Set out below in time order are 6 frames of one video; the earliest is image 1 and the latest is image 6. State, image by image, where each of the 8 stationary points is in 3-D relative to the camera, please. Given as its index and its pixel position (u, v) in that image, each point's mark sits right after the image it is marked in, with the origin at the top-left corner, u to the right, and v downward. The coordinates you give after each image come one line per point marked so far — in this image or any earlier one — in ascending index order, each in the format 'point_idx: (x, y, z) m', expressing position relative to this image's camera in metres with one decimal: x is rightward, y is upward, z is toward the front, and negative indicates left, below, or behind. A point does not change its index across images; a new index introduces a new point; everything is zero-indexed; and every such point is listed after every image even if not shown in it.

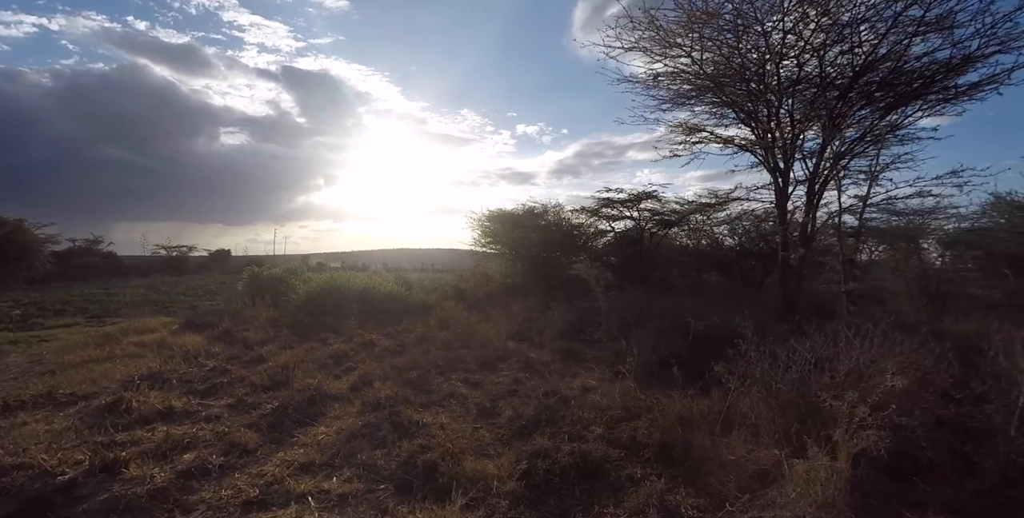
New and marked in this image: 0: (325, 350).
0: (-3.2, -1.6, +8.9) m
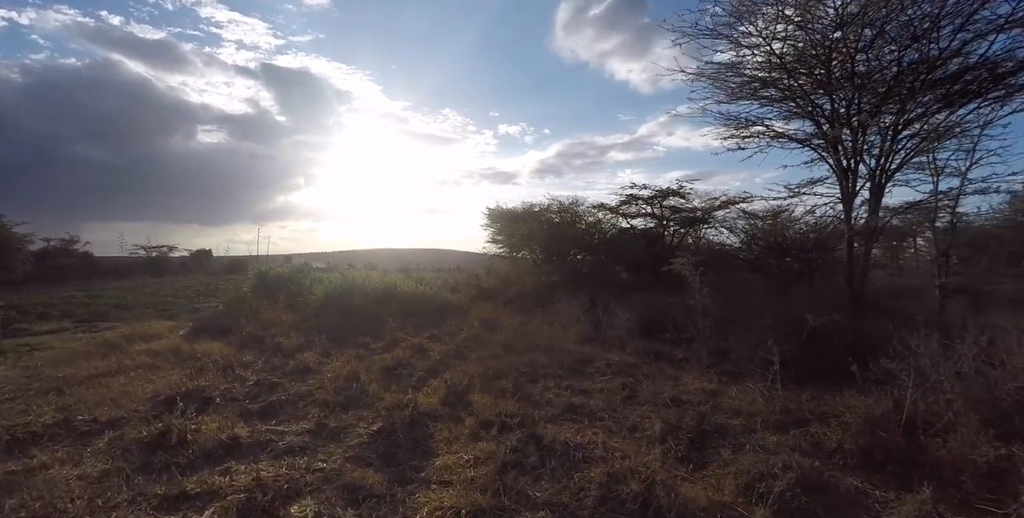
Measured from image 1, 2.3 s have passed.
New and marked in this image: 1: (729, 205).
0: (-2.0, -1.5, +7.6) m
1: (+8.1, +2.0, +18.7) m
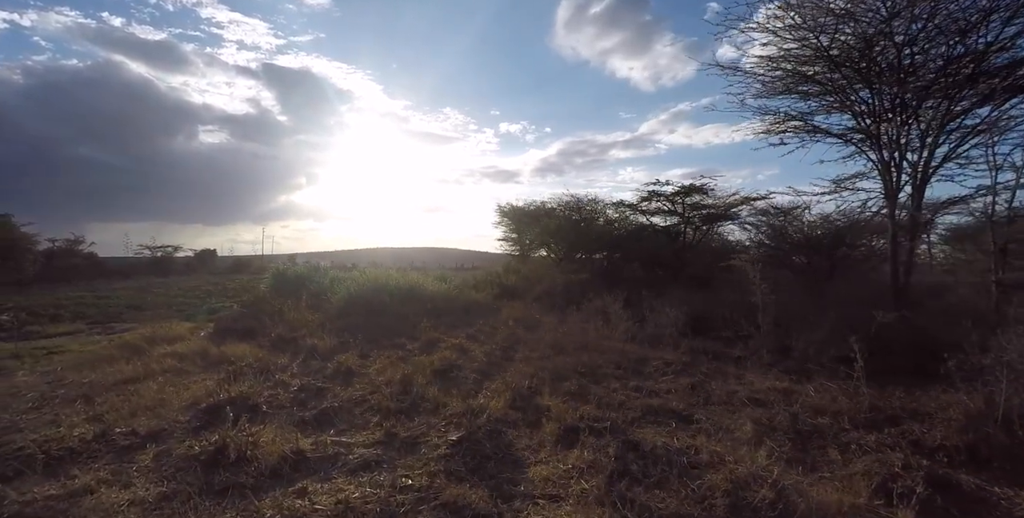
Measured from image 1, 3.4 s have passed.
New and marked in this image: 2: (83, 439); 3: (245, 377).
0: (-1.3, -1.4, +7.1) m
1: (+8.8, +2.1, +18.2) m
2: (-3.3, -1.4, +3.9) m
3: (-3.0, -1.3, +5.6) m
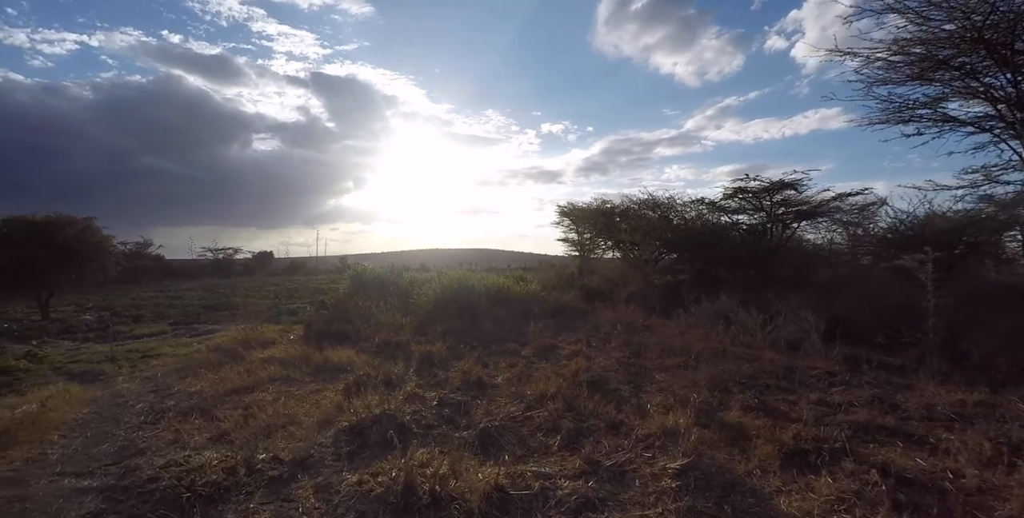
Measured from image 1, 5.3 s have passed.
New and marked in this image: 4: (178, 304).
0: (+0.5, -1.4, +6.3) m
1: (+11.3, +2.3, +16.6) m
2: (-1.8, -1.3, +3.2) m
3: (-1.4, -1.2, +4.9) m
4: (-9.4, -1.3, +14.0) m
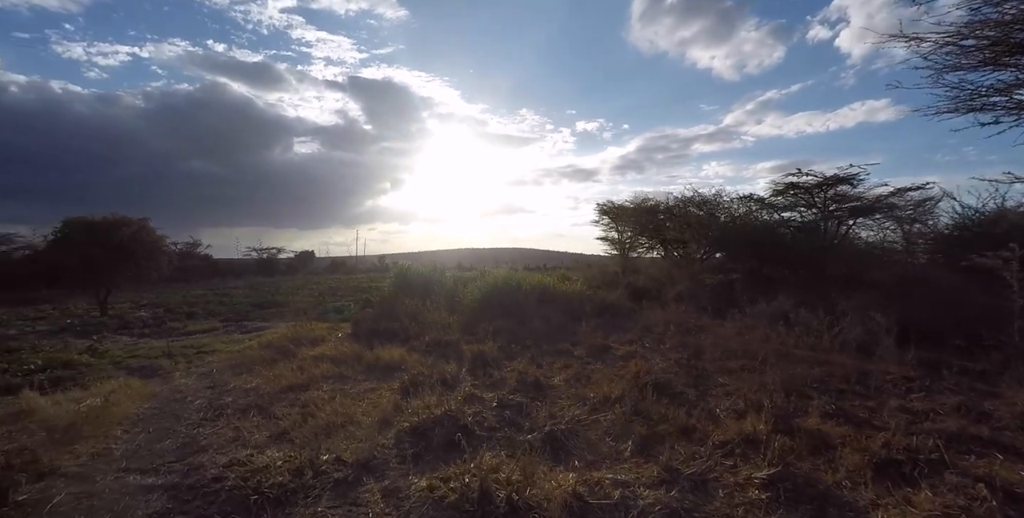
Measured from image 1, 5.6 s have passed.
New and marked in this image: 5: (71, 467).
0: (+1.1, -1.3, +6.0) m
1: (+12.6, +2.3, +15.6) m
2: (-1.4, -1.3, +3.0) m
3: (-0.8, -1.2, +4.7) m
4: (-8.2, -1.3, +14.3) m
5: (-2.9, -1.4, +3.3) m
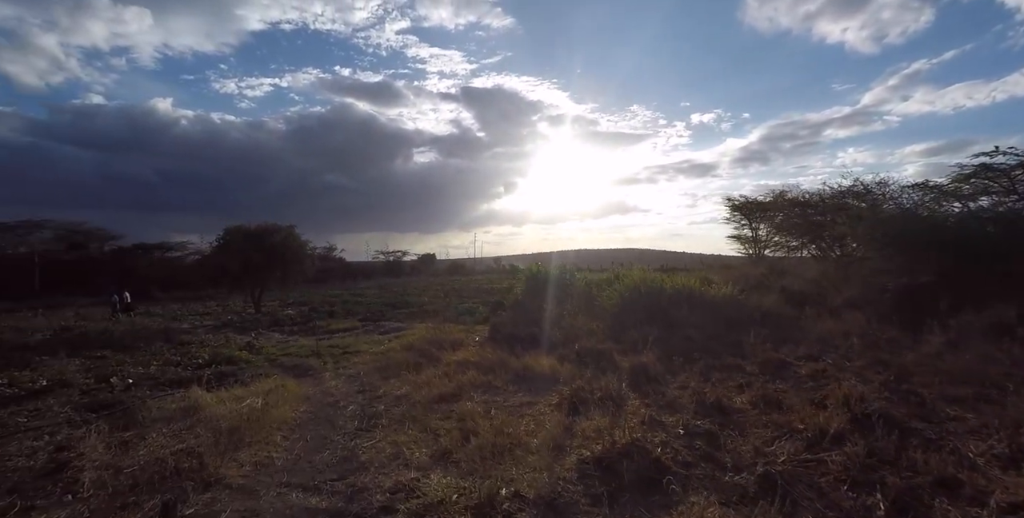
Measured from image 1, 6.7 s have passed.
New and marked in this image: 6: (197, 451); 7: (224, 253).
0: (+2.8, -1.3, +4.9) m
1: (+16.0, +2.5, +11.9) m
2: (-0.3, -1.2, +2.6) m
3: (+0.7, -1.2, +4.1) m
4: (-4.5, -1.3, +15.0) m
5: (-1.7, -1.4, +3.1) m
6: (-2.1, -1.3, +3.3) m
7: (-8.5, +0.2, +14.8) m
